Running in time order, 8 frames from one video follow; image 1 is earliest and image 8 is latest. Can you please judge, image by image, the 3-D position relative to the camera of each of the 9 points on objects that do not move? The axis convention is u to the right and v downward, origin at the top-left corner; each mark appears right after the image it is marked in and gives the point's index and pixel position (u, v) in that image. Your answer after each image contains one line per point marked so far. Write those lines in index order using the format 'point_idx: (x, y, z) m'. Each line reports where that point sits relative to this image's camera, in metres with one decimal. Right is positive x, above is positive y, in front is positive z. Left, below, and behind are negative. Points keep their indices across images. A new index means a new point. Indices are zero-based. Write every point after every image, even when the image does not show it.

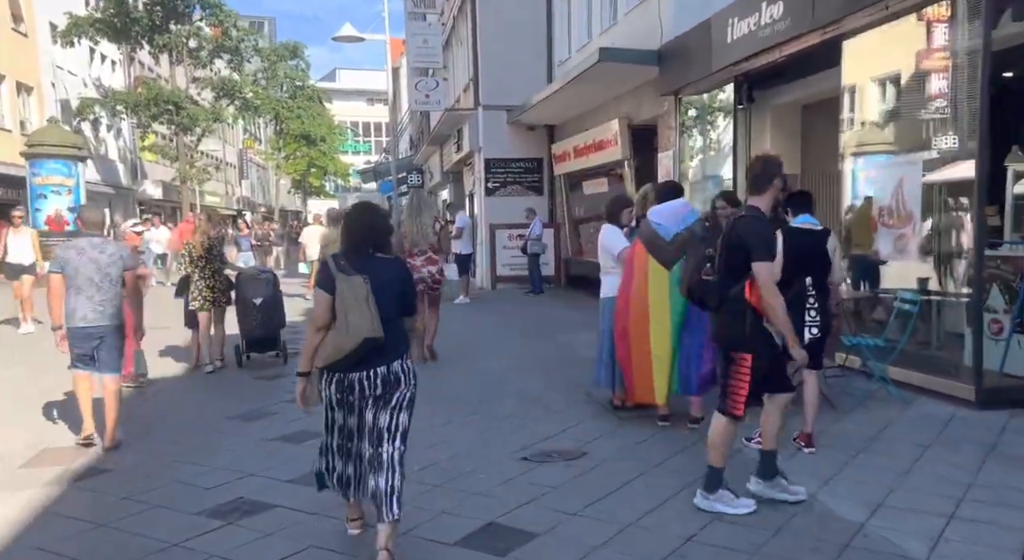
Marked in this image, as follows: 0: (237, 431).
0: (-2.1, -1.2, +6.5) m
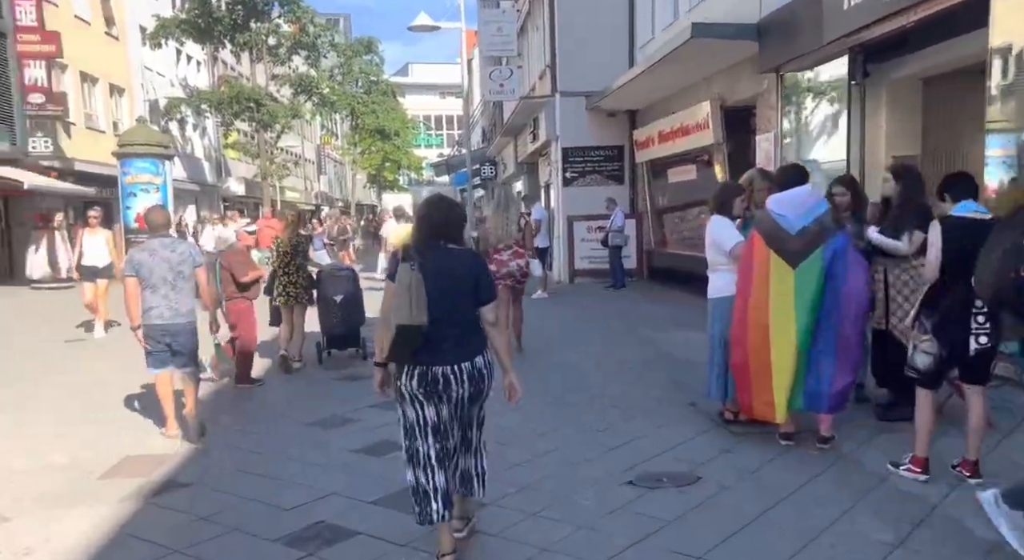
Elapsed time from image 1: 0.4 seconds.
0: (-1.4, -1.2, +6.1) m
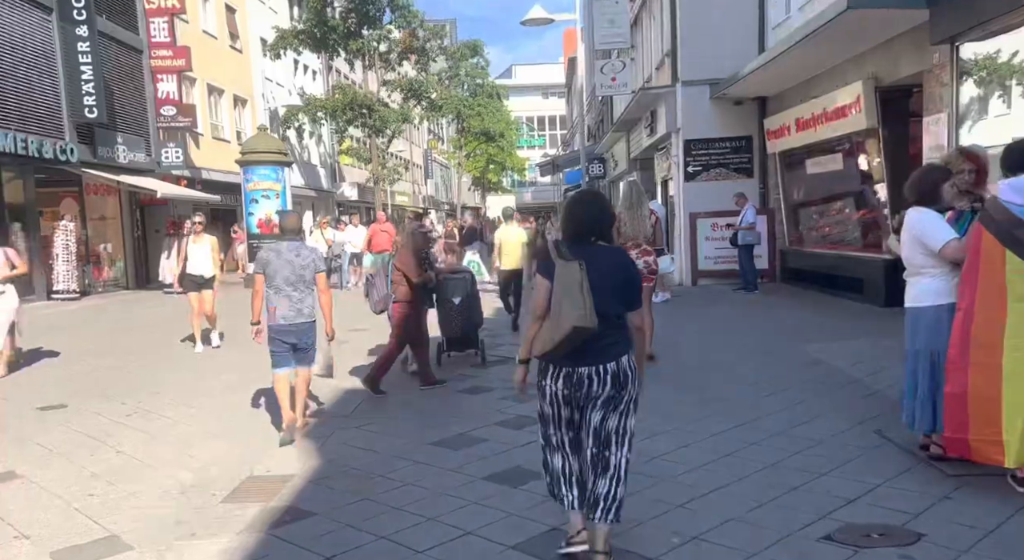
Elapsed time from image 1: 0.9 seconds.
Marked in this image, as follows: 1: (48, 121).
0: (-0.4, -1.2, +5.6) m
1: (-9.2, +3.1, +16.8) m
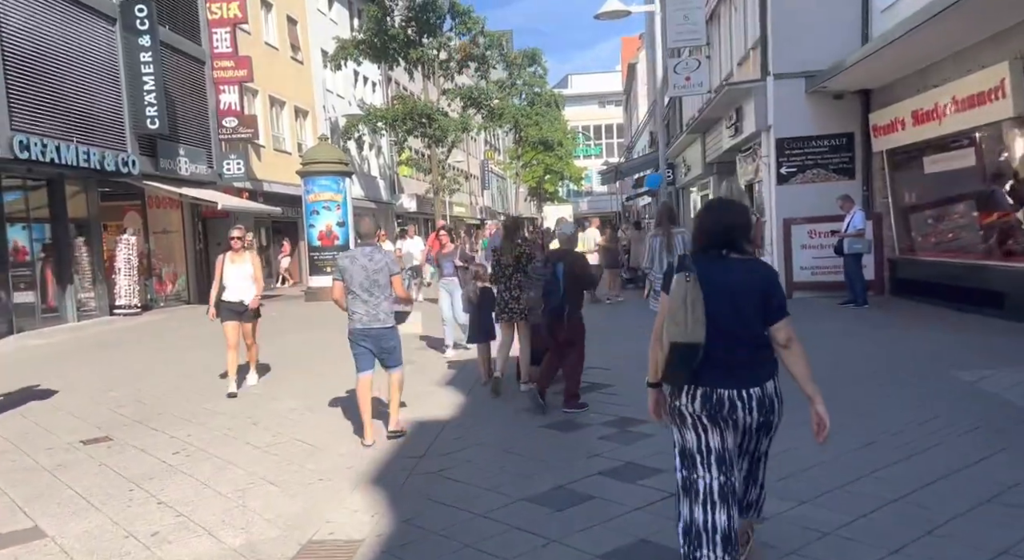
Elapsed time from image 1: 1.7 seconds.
0: (+0.2, -1.3, +4.5) m
1: (-7.8, +2.8, +16.3) m
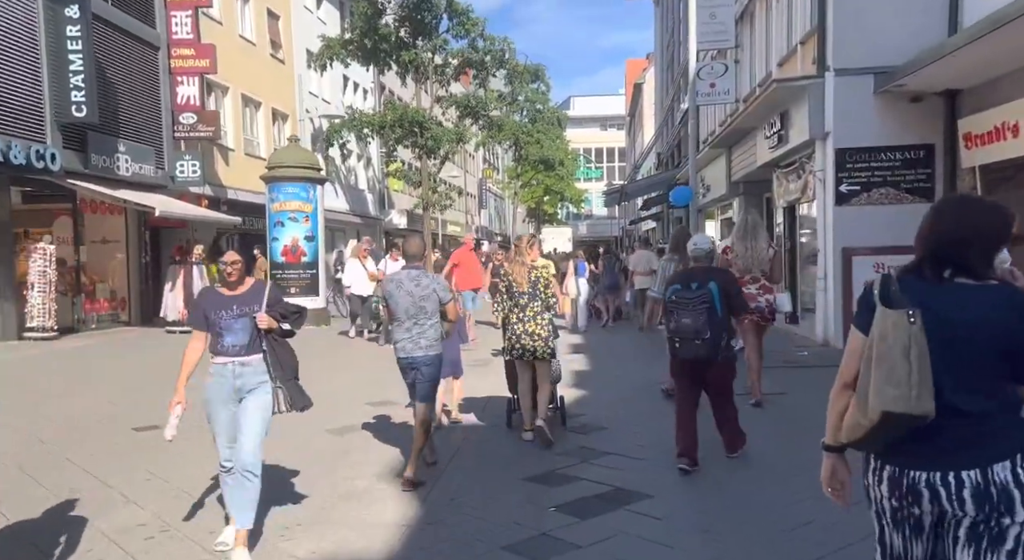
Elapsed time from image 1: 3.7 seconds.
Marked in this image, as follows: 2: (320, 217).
0: (+0.1, -1.5, +1.6) m
1: (-7.9, +2.6, +13.6) m
2: (-4.2, +1.4, +18.2) m
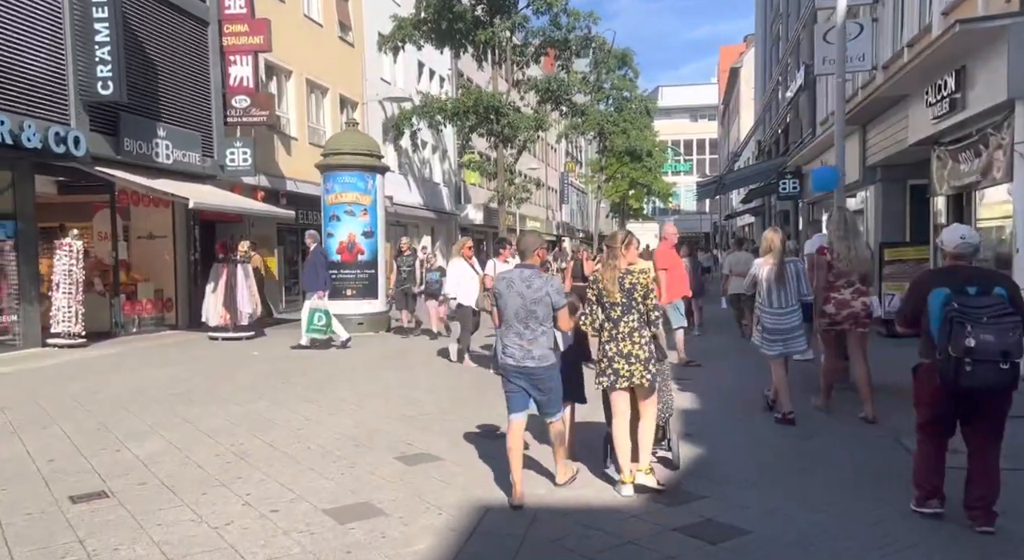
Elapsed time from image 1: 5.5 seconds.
0: (+0.1, -1.6, -0.7) m
1: (-6.7, +2.6, +11.9) m
2: (-2.6, +1.4, +16.2) m
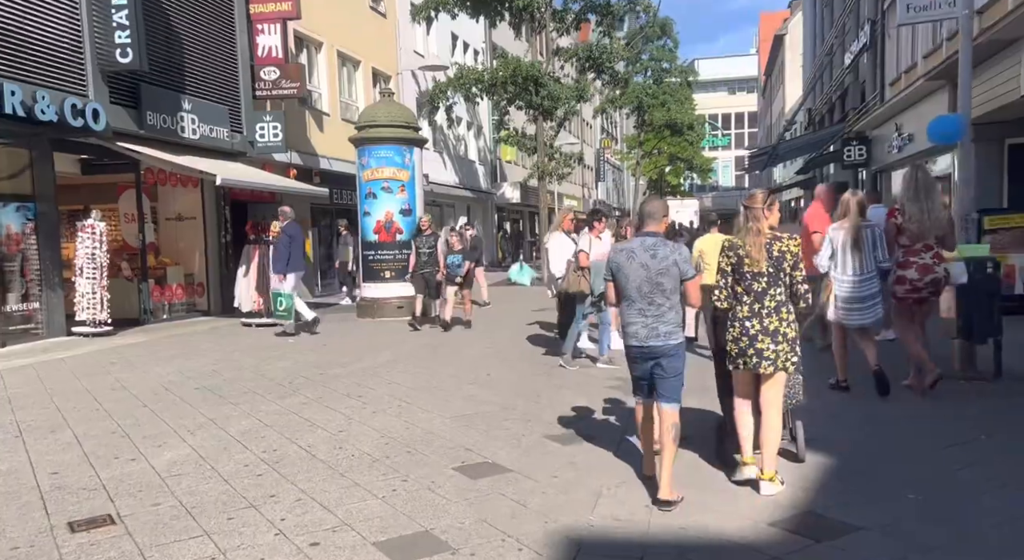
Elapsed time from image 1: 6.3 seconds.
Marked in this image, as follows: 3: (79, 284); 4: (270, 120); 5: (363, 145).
0: (+0.3, -1.7, -1.7) m
1: (-6.0, +2.8, +11.0) m
2: (-1.7, +1.7, +15.2) m
3: (-6.2, -0.1, +12.1) m
4: (-4.5, +3.0, +15.9) m
5: (-2.6, +2.4, +14.9) m
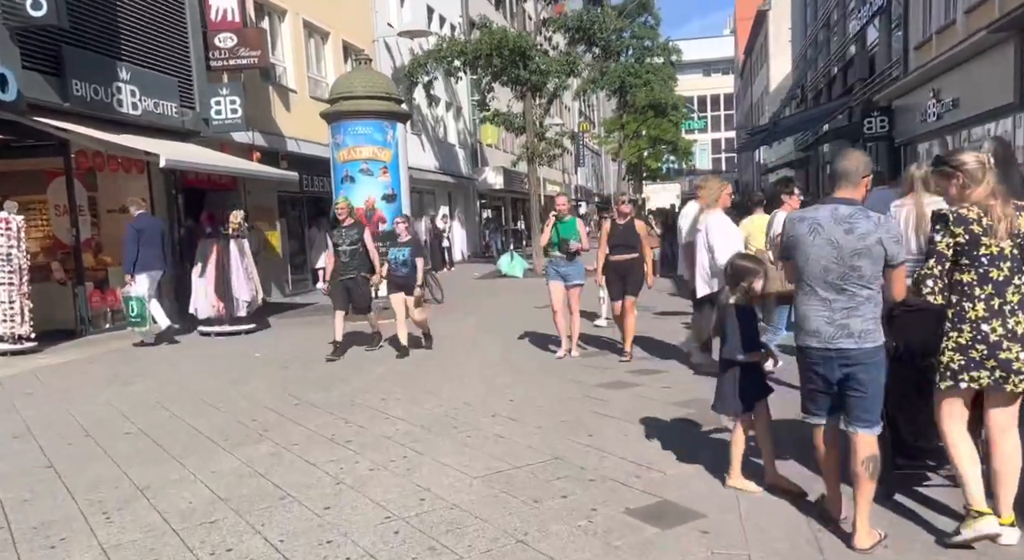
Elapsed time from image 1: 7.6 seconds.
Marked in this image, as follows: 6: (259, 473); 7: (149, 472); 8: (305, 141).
0: (+0.9, -1.8, -3.7) m
1: (-5.9, +2.7, +8.8) m
2: (-1.7, +1.8, +13.1) m
3: (-6.1, -0.1, +9.9) m
4: (-4.6, +3.0, +13.7) m
5: (-2.7, +2.4, +12.8) m
6: (-1.5, -1.2, +5.1) m
7: (-2.2, -1.2, +5.2) m
8: (-4.5, +3.0, +18.3) m
